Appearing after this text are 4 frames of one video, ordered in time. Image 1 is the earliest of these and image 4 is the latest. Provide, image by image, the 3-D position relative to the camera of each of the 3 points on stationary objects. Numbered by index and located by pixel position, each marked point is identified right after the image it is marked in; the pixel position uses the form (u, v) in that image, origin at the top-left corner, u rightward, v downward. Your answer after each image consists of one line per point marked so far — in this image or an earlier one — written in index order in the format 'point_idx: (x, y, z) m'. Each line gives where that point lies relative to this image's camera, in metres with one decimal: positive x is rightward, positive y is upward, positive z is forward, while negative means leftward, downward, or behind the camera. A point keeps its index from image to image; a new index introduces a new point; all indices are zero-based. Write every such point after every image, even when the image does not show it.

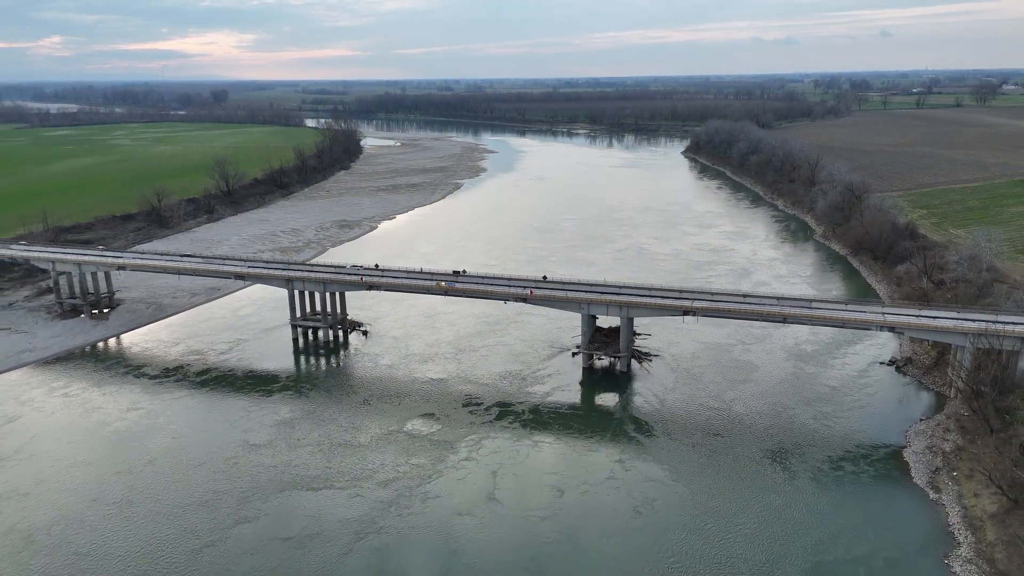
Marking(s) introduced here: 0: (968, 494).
0: (+11.9, -5.3, +18.4) m
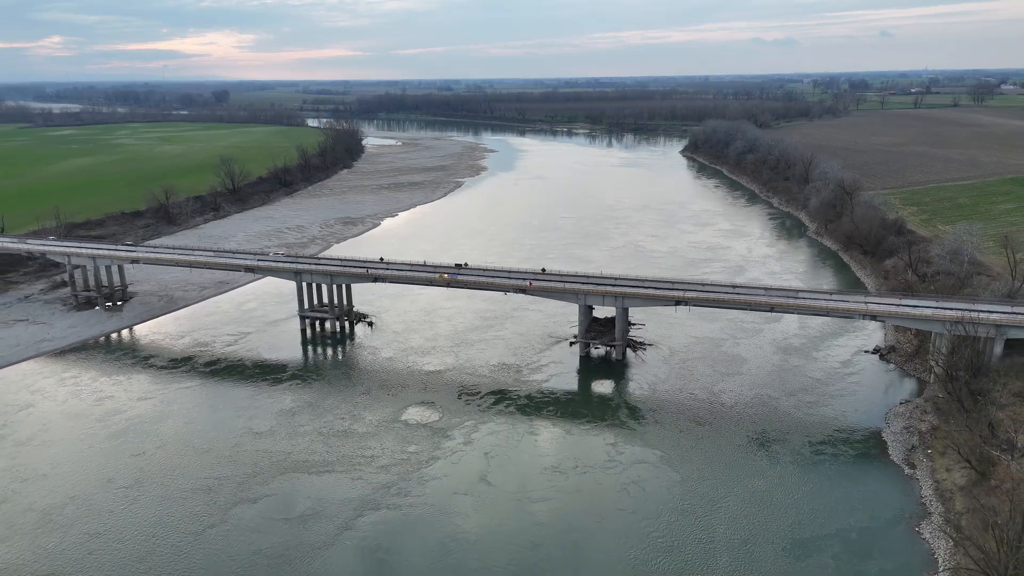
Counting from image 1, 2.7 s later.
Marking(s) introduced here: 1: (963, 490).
0: (+11.9, -5.0, +19.4) m
1: (+11.7, -5.2, +18.1) m
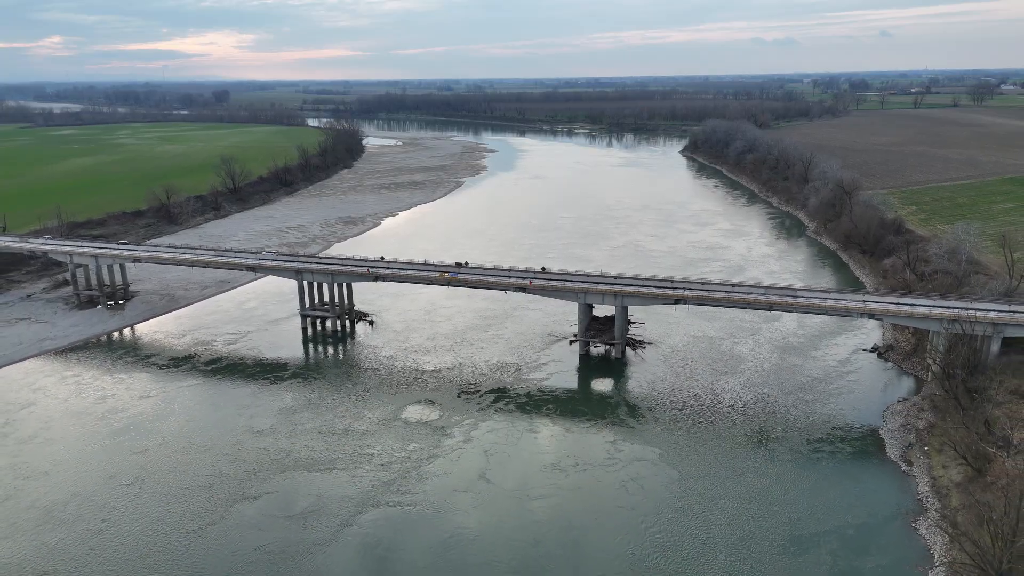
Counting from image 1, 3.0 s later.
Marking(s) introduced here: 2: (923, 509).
0: (+11.9, -5.0, +19.5) m
1: (+11.7, -5.2, +18.2) m
2: (+10.8, -5.8, +18.4) m
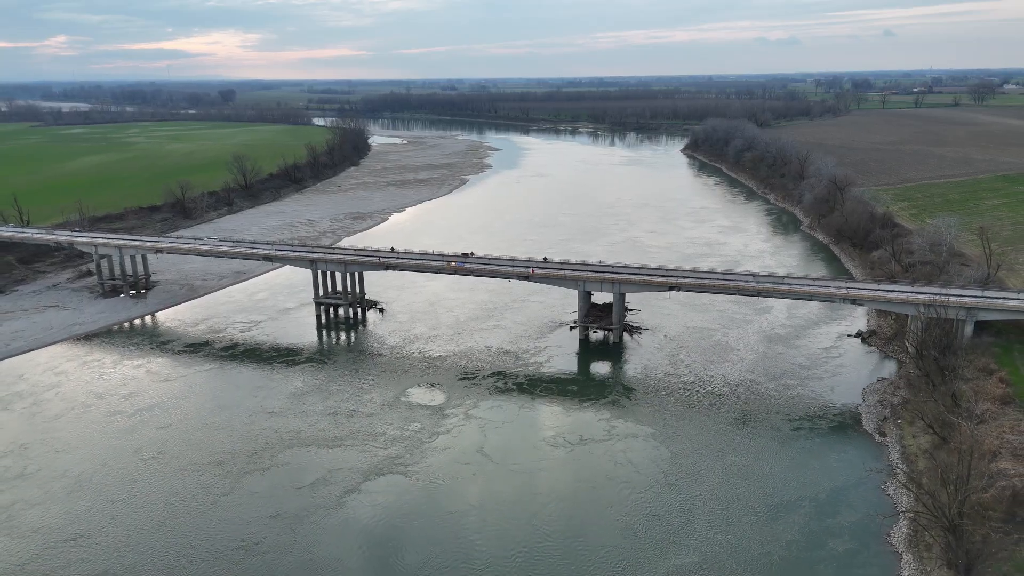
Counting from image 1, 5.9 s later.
0: (+12.0, -4.6, +20.9) m
1: (+11.8, -4.8, +19.6) m
2: (+10.9, -5.4, +19.7) m
